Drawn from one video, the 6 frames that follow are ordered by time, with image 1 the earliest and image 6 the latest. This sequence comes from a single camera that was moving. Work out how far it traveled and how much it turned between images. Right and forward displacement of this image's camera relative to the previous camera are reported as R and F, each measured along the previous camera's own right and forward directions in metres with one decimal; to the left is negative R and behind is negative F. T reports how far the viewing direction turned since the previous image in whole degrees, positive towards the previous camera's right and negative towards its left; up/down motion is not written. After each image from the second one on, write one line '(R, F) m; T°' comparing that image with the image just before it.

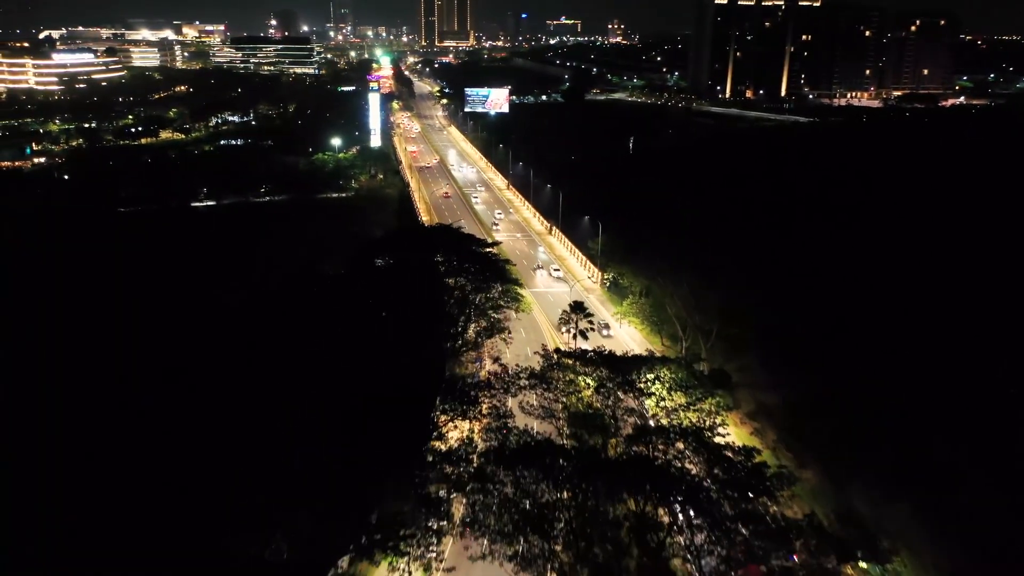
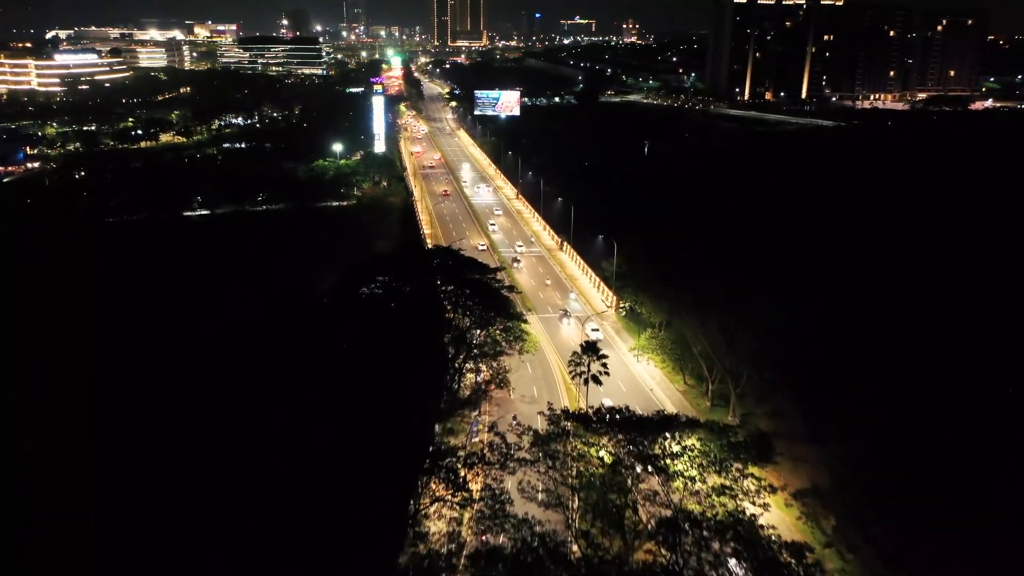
(+0.2, +2.5) m; -1°
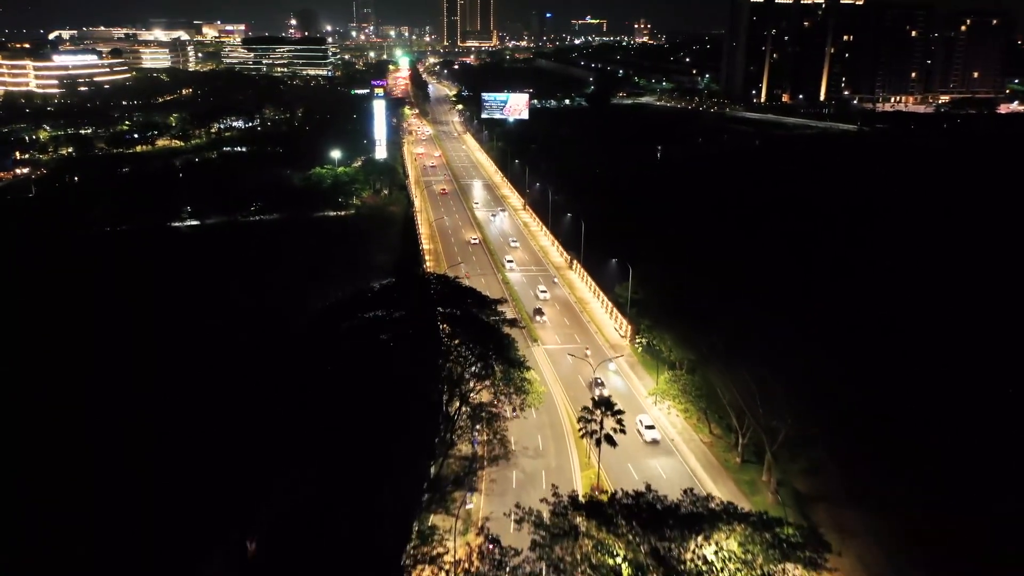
(+0.2, +2.5) m; -1°
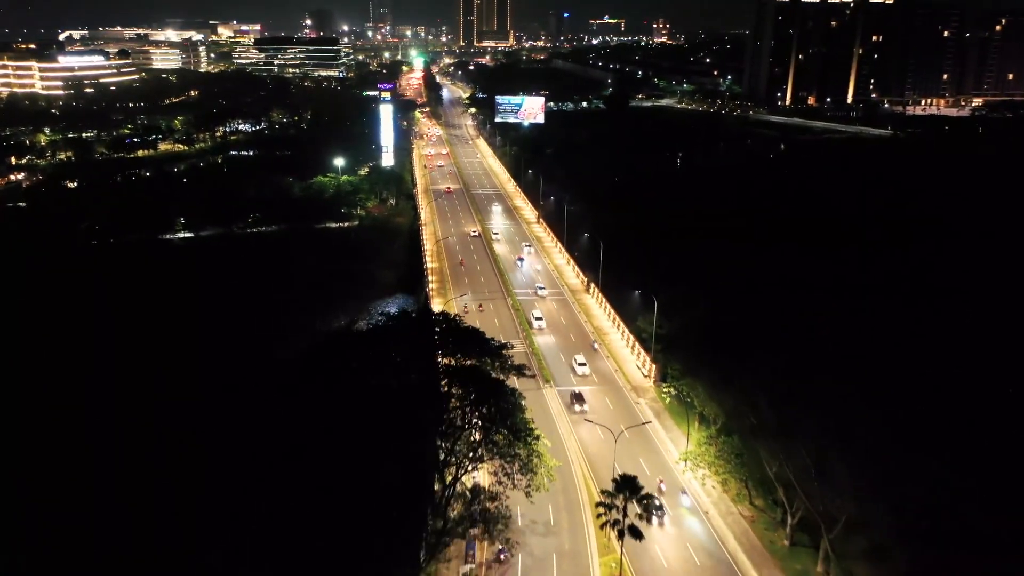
(+0.2, +2.7) m; -1°
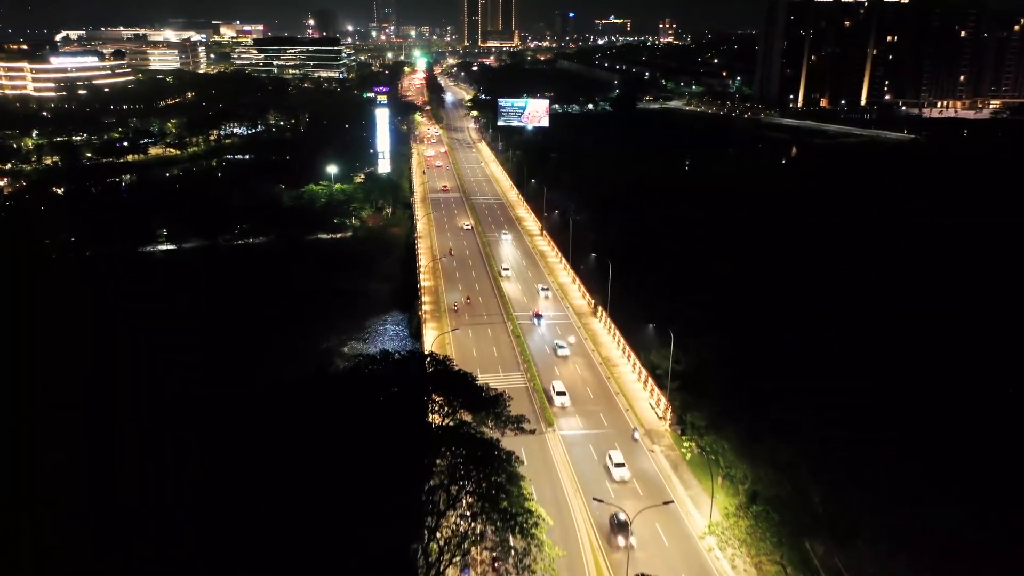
(+0.2, +2.3) m; 0°
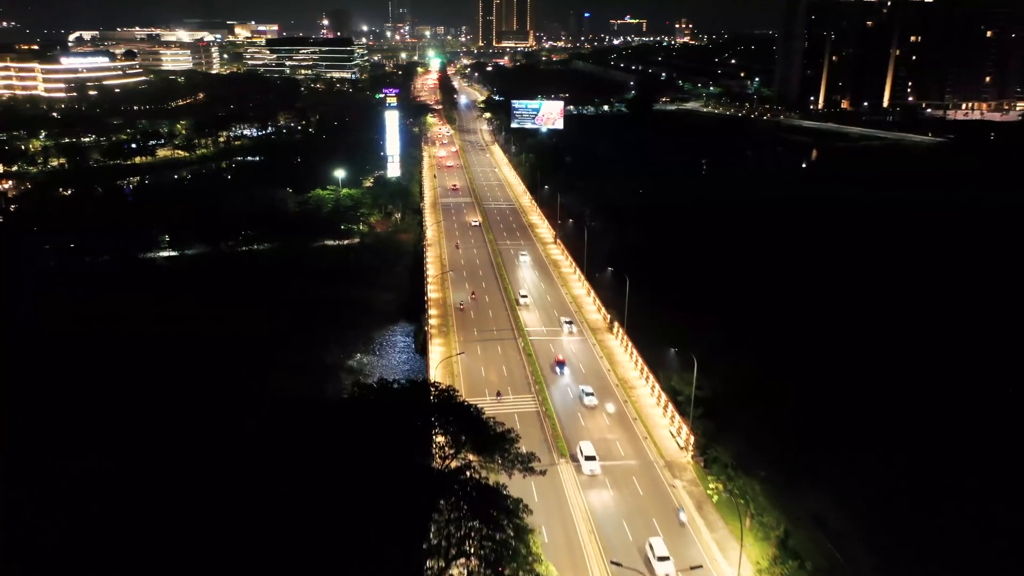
(0.0, +1.4) m; -1°
